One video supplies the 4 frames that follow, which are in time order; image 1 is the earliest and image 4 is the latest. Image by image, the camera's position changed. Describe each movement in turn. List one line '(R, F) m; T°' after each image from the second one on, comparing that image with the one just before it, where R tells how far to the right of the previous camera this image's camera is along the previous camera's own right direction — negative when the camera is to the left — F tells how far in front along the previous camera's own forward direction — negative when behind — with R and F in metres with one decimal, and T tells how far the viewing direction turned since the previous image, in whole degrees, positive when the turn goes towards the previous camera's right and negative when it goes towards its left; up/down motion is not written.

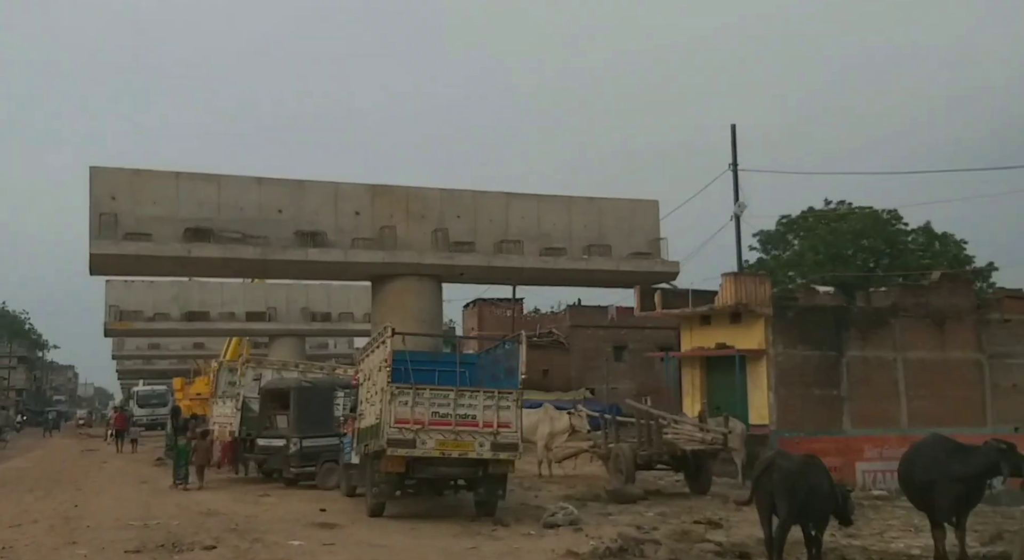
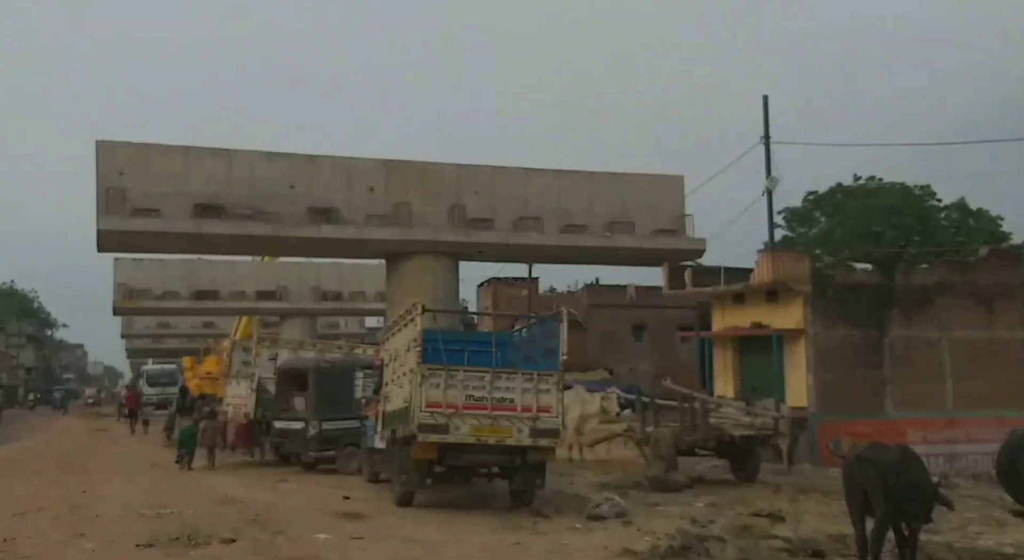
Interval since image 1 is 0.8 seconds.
(-0.4, +1.0) m; -1°
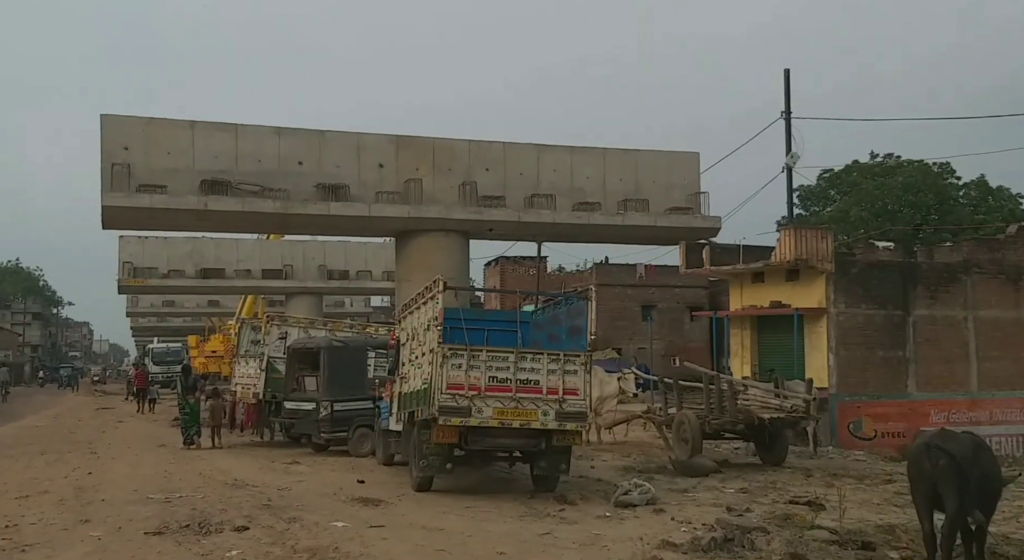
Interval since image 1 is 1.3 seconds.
(-0.3, +0.6) m; 0°
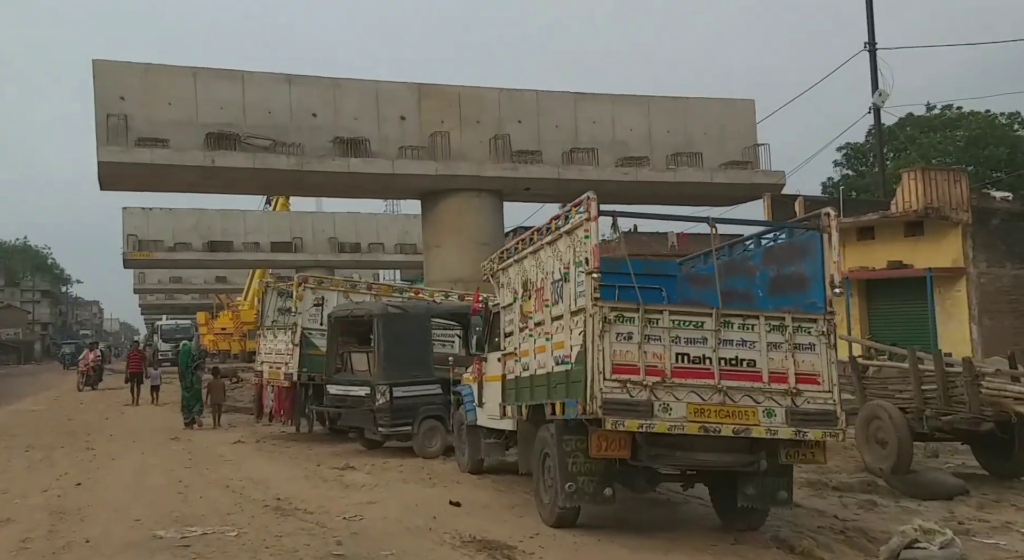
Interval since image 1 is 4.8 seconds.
(-1.6, +4.0) m; 0°
